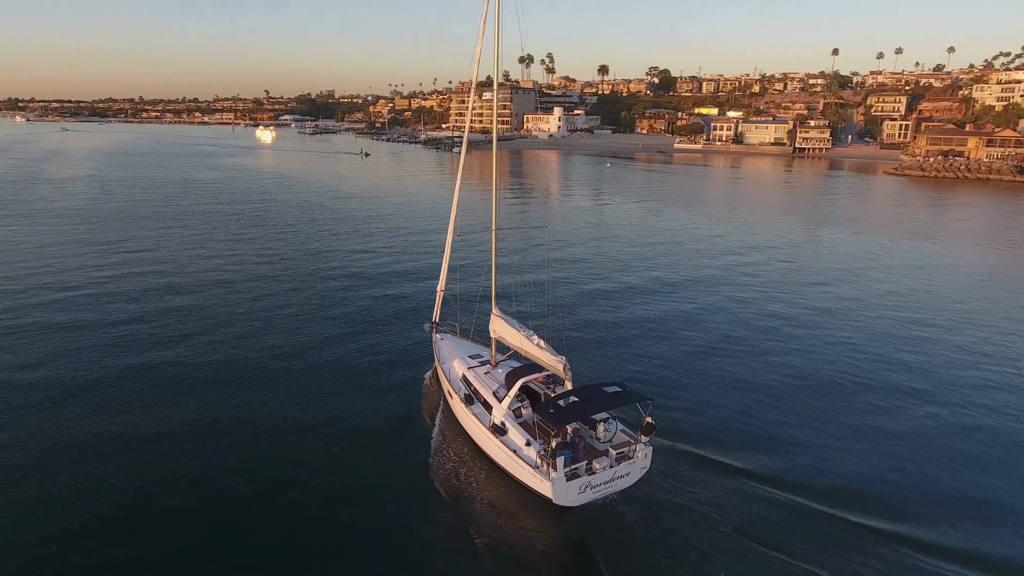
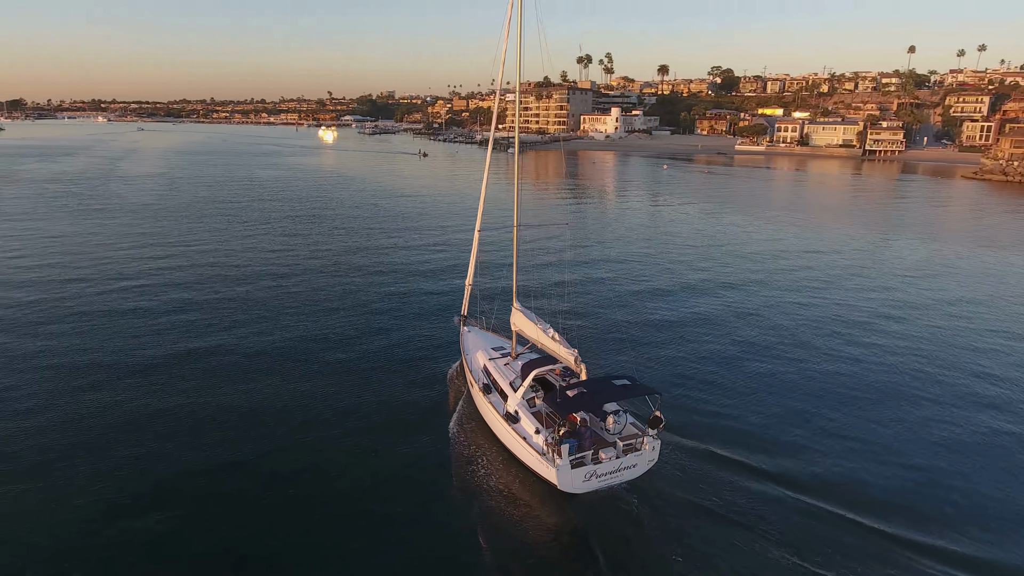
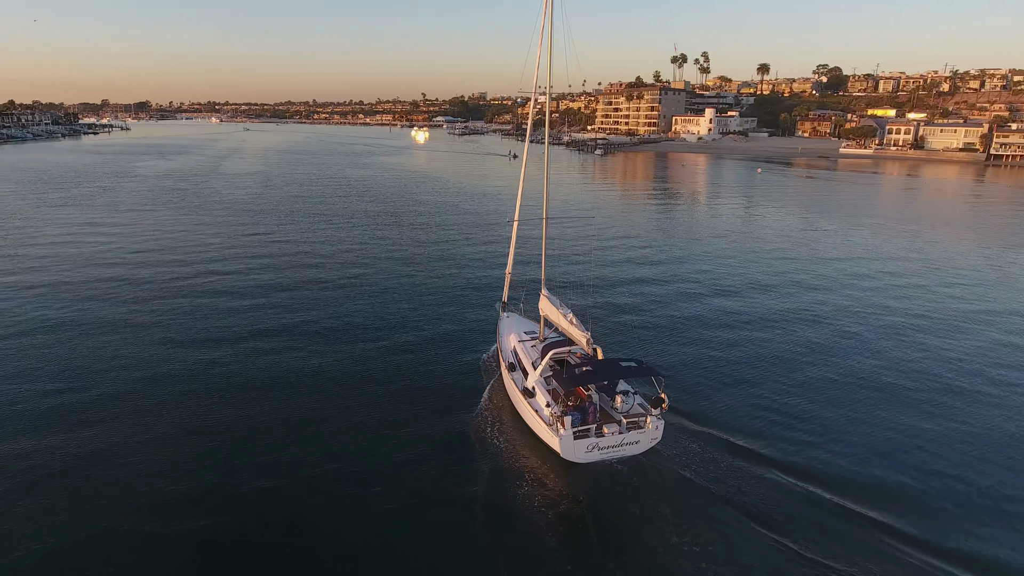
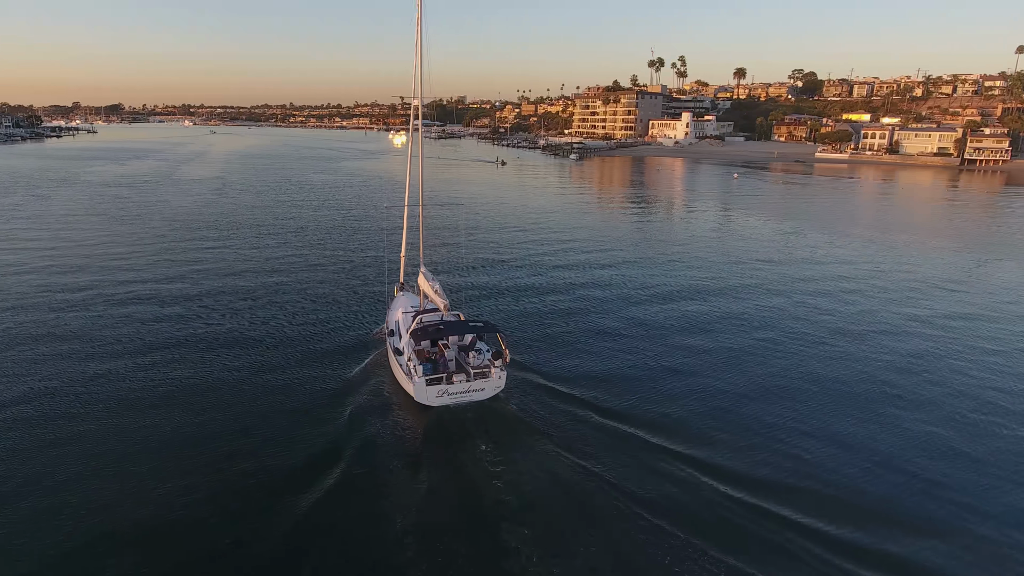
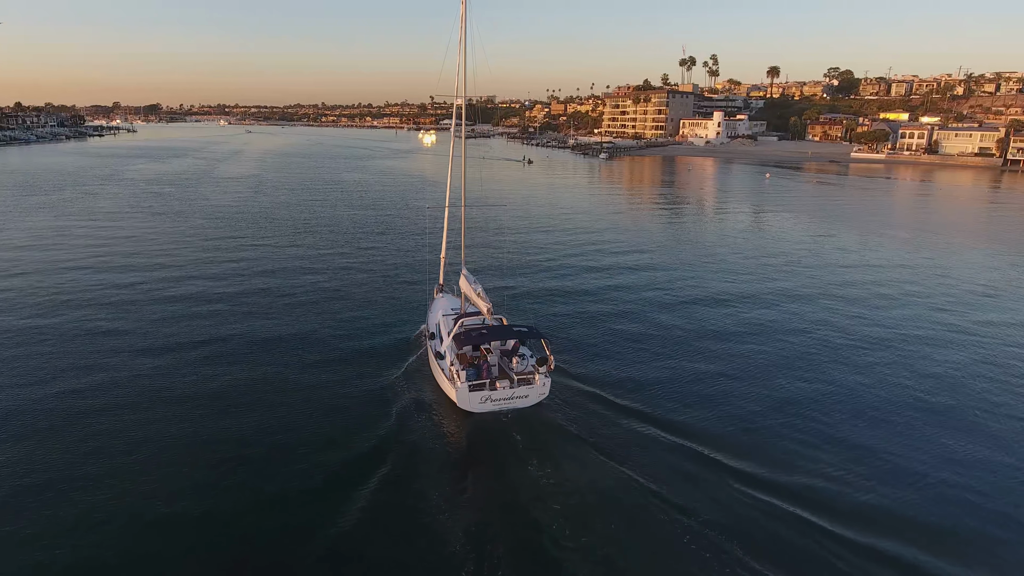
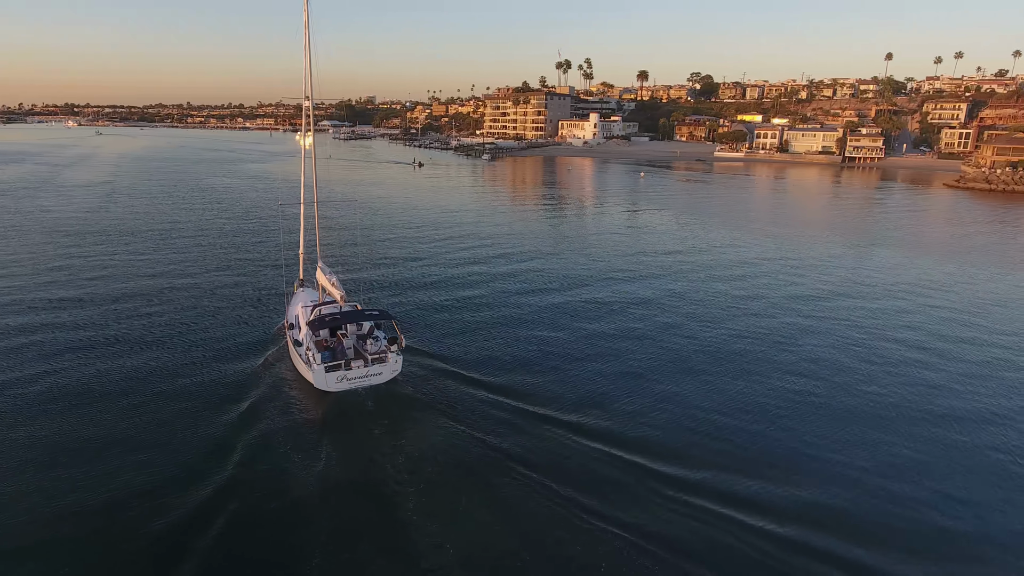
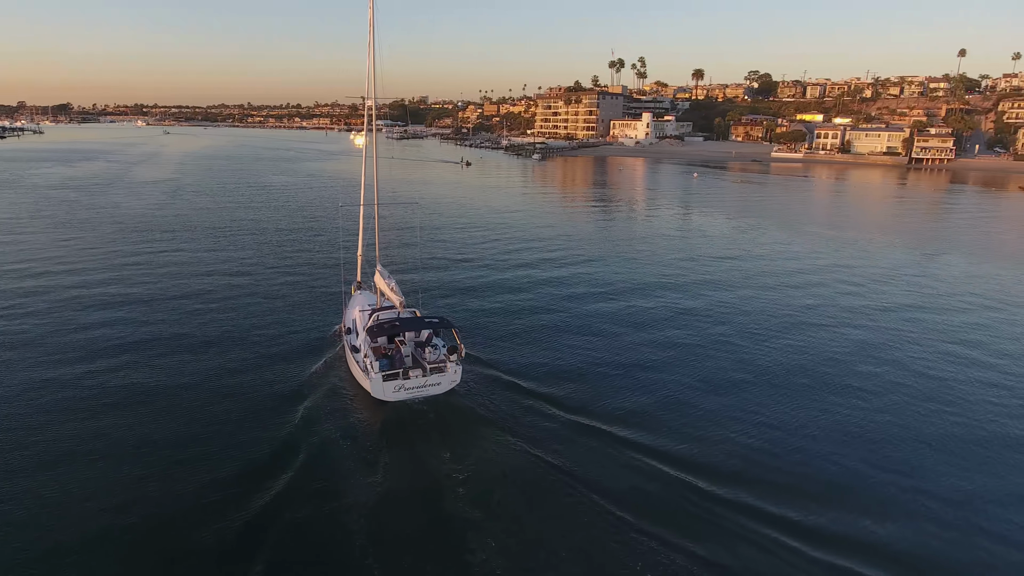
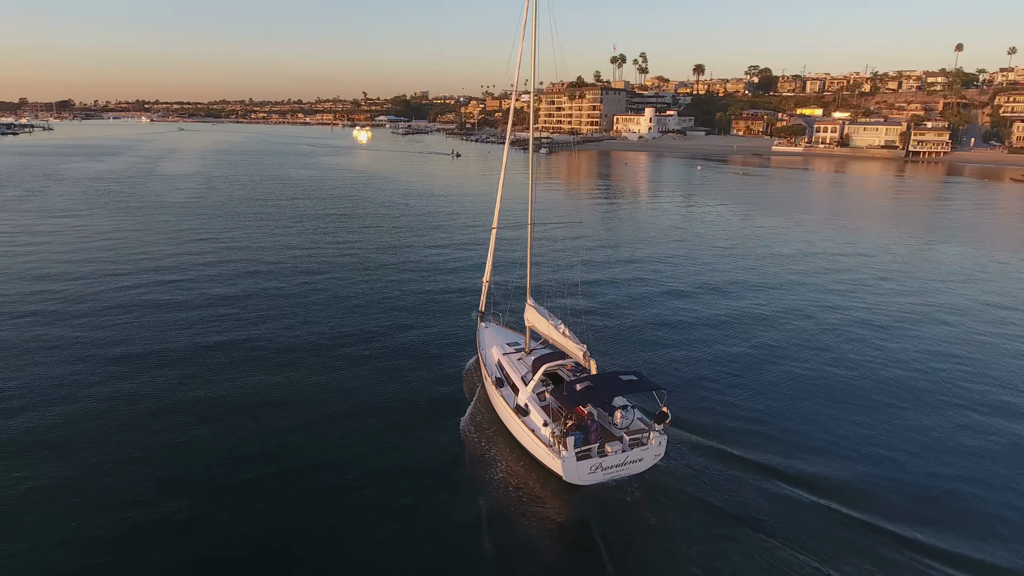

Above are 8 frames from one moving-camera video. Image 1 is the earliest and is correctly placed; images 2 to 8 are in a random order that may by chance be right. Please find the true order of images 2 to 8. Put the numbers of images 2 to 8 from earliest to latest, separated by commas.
2, 8, 3, 5, 4, 7, 6
